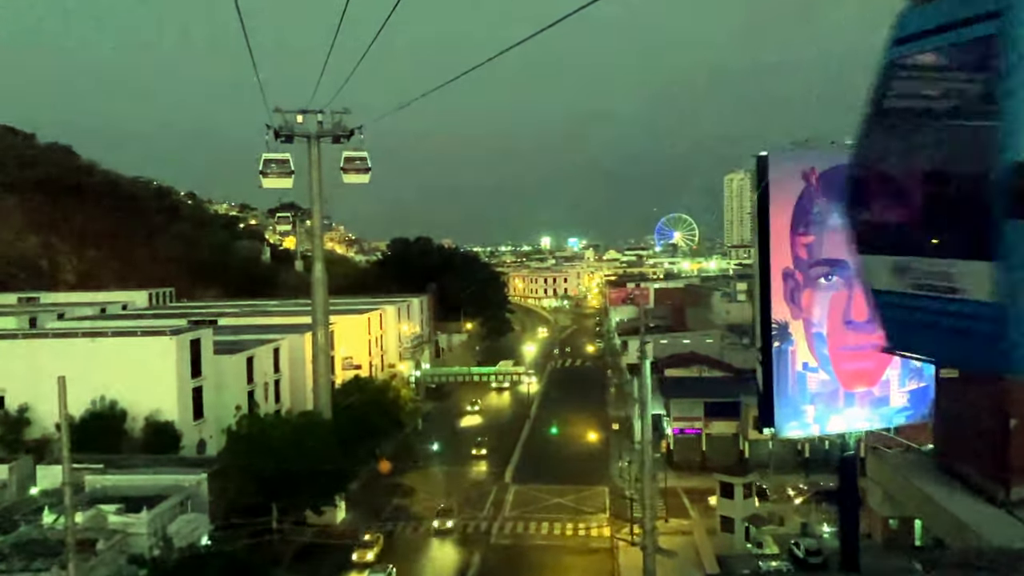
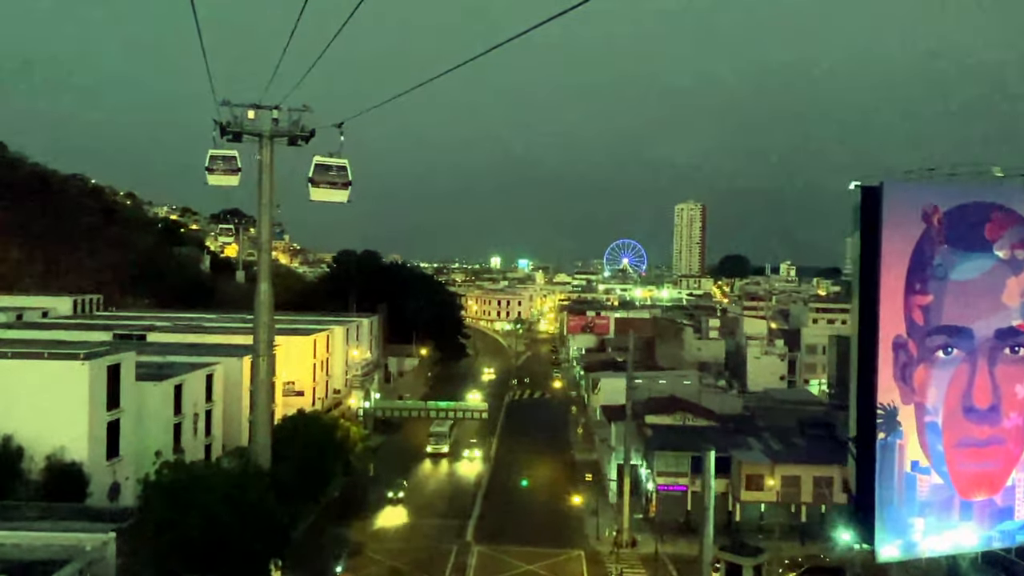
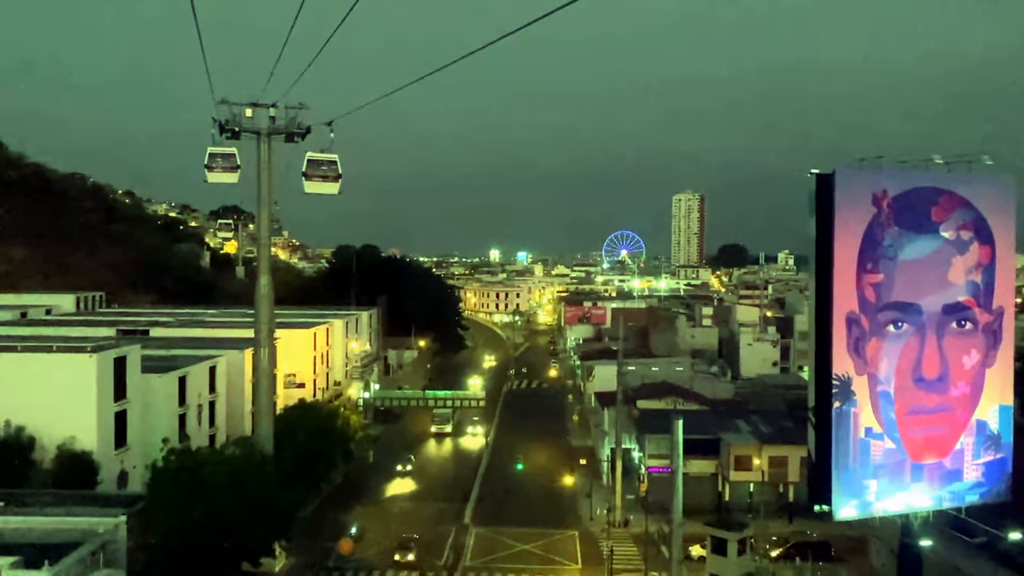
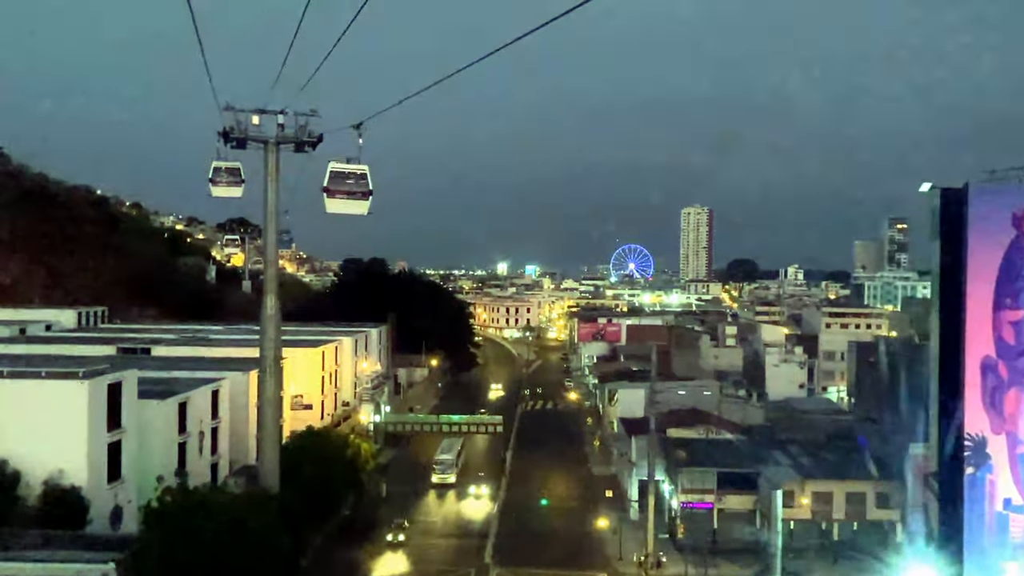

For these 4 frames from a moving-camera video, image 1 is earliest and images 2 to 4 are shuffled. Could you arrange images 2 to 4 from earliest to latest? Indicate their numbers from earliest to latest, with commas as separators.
3, 2, 4
